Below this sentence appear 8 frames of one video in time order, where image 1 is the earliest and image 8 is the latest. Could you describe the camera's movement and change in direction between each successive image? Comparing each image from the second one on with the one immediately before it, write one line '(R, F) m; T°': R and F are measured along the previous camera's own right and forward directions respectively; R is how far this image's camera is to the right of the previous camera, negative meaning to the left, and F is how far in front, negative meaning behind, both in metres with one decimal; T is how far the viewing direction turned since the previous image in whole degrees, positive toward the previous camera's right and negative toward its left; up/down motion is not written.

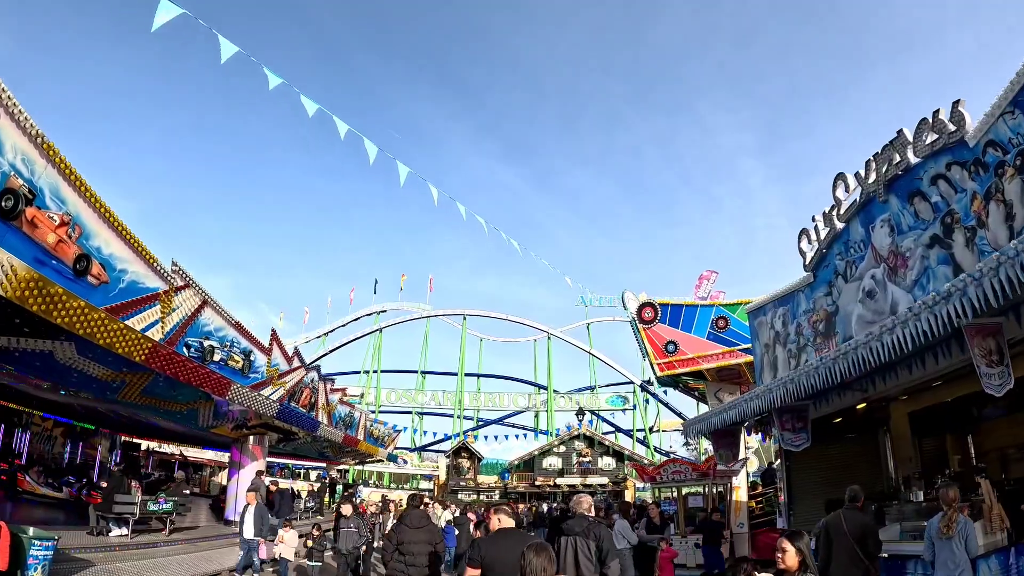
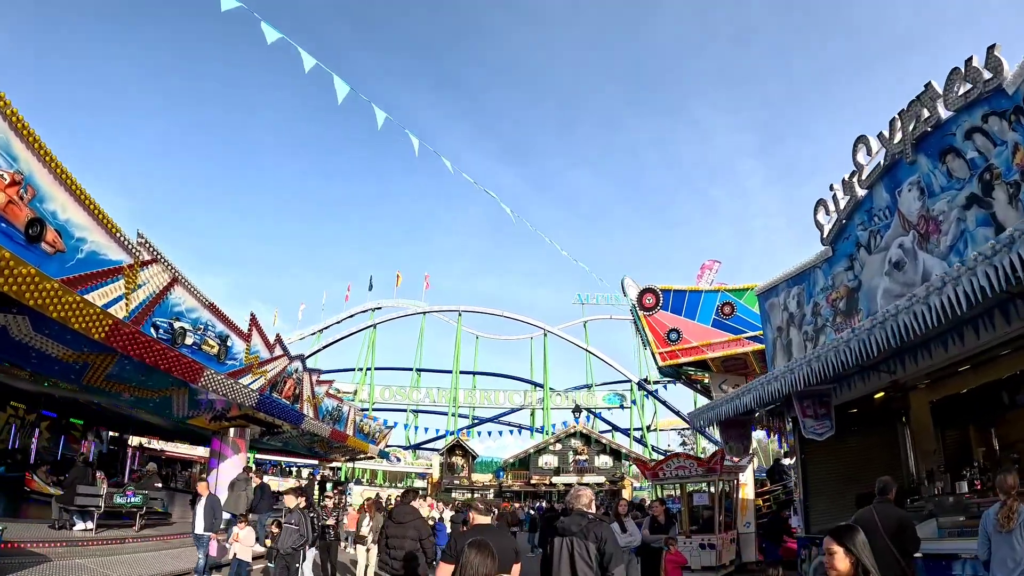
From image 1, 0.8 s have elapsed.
(+0.1, +0.8) m; 0°
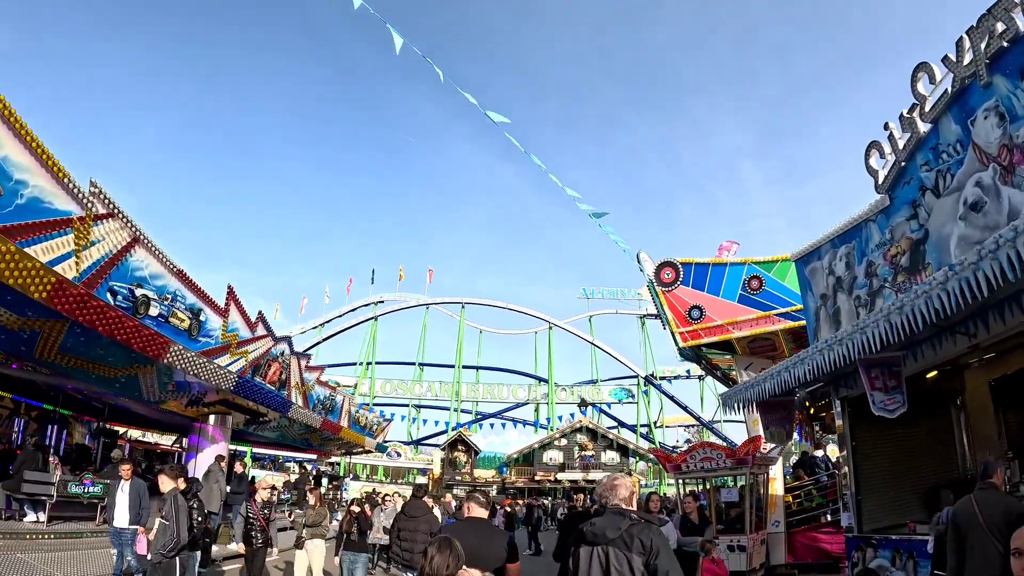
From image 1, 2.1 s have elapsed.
(0.0, +1.4) m; 0°
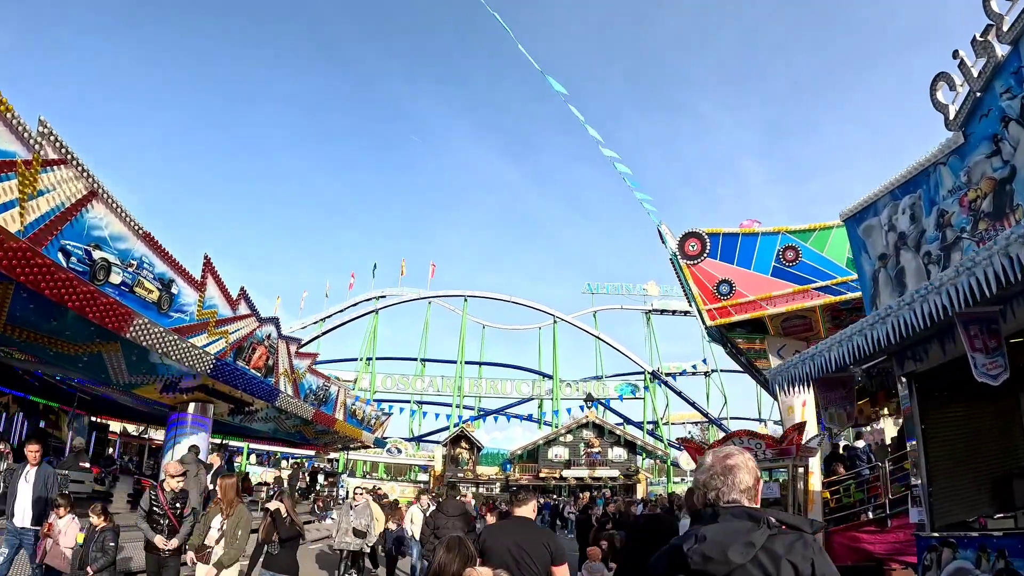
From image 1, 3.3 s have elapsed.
(-0.1, +1.3) m; 0°
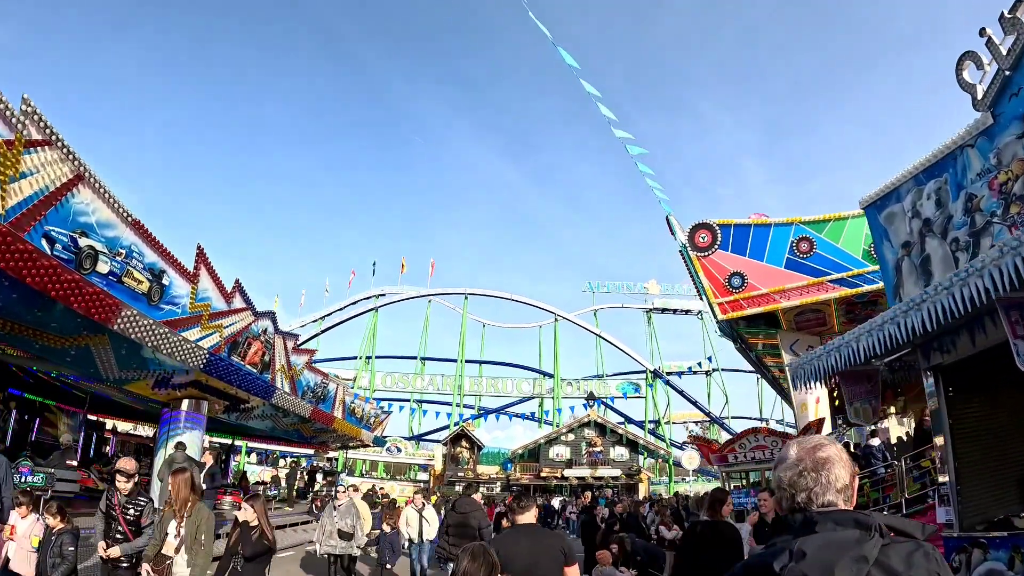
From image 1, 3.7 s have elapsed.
(-0.1, +0.4) m; 0°
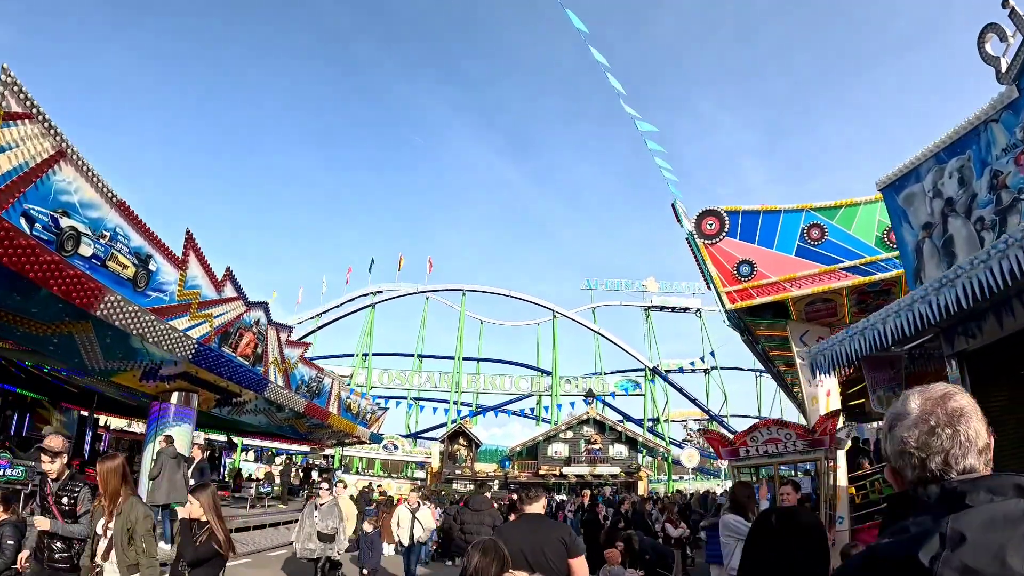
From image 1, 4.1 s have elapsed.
(-0.1, +0.4) m; 0°
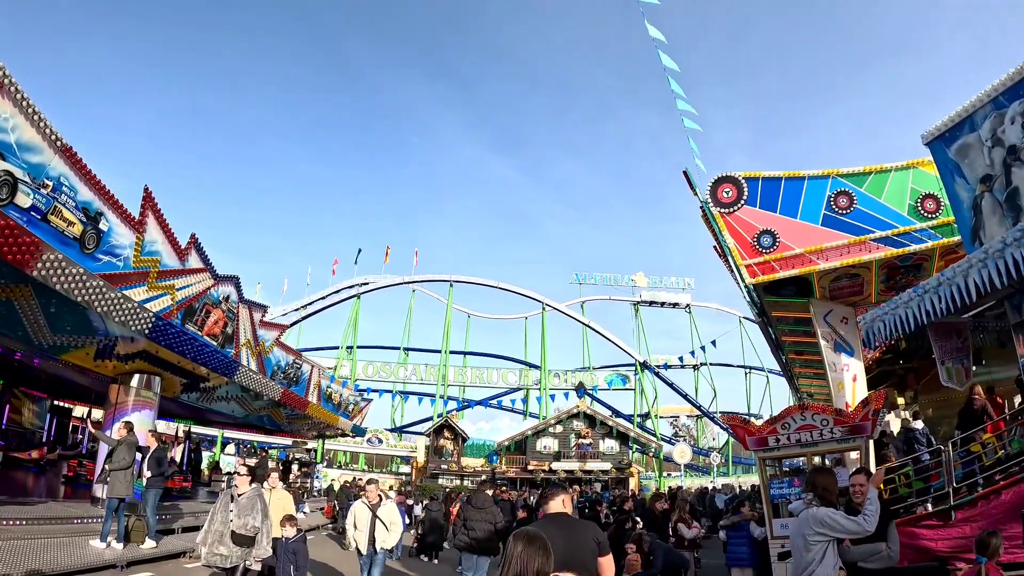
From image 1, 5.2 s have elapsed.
(-0.1, +1.1) m; +1°
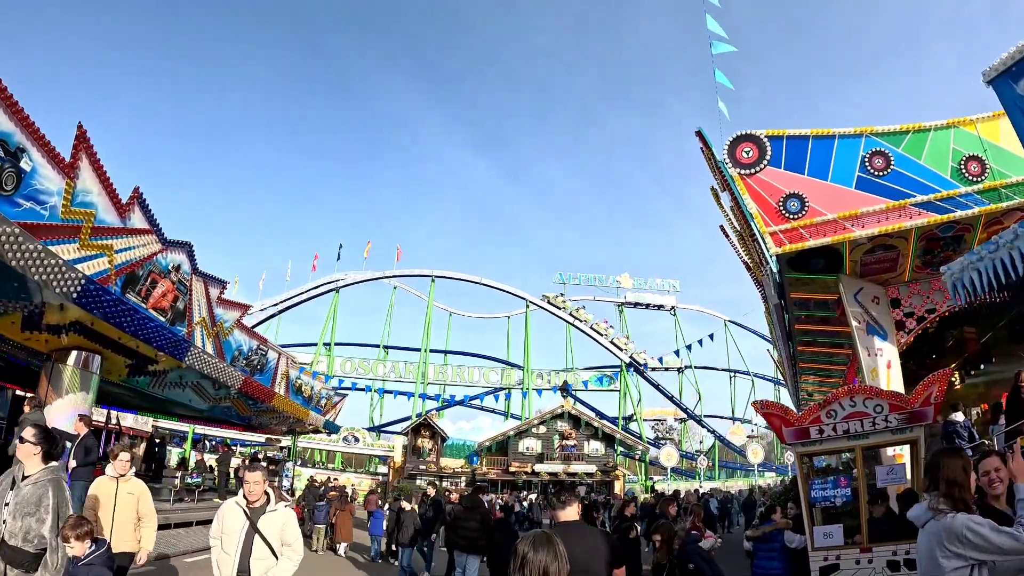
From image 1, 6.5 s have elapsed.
(-0.1, +1.3) m; +2°
